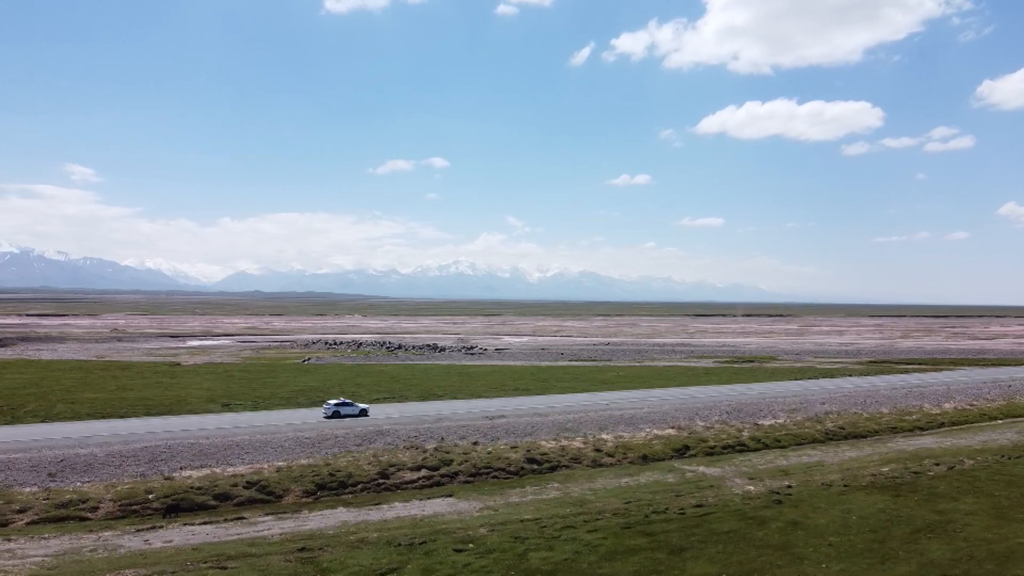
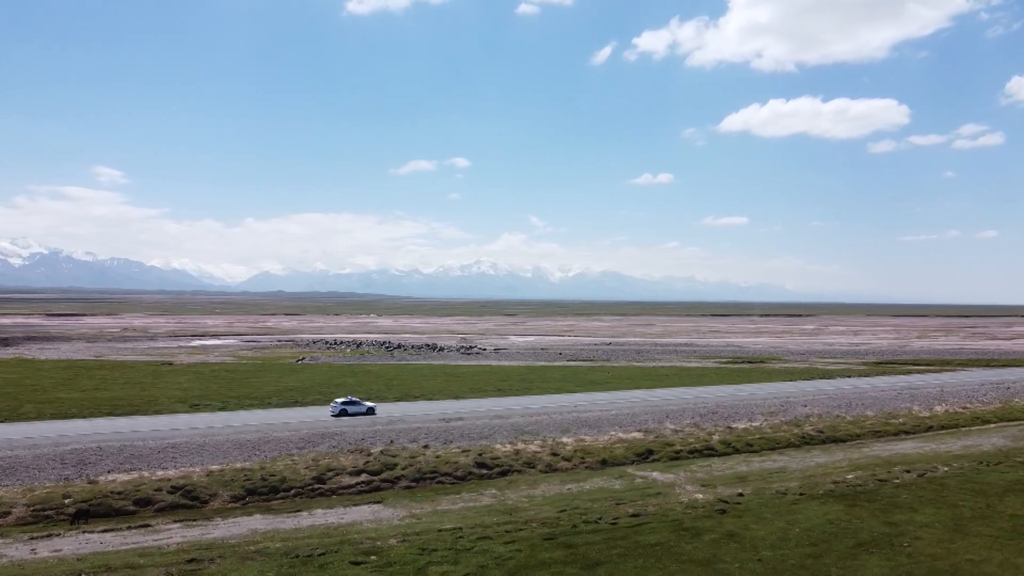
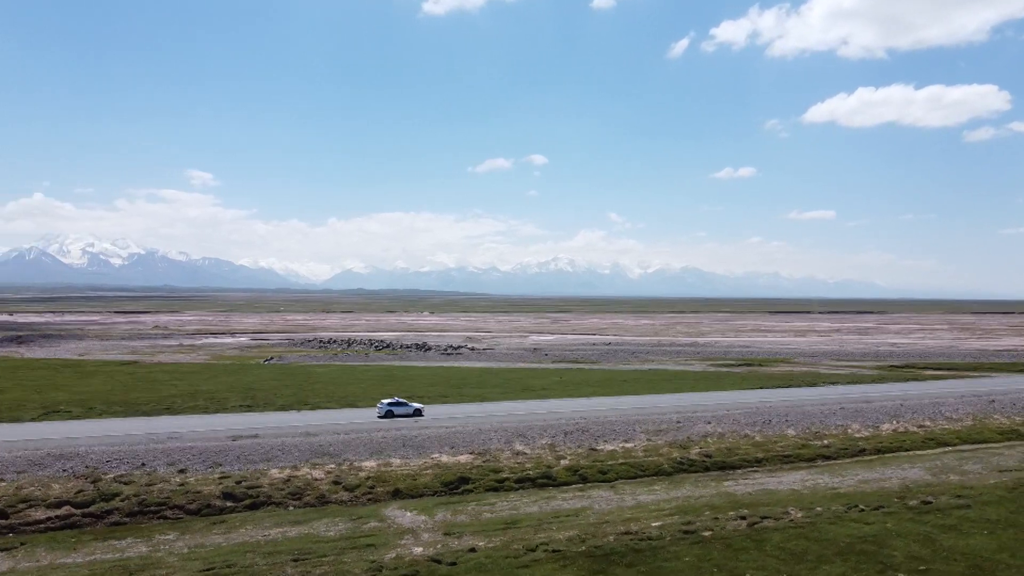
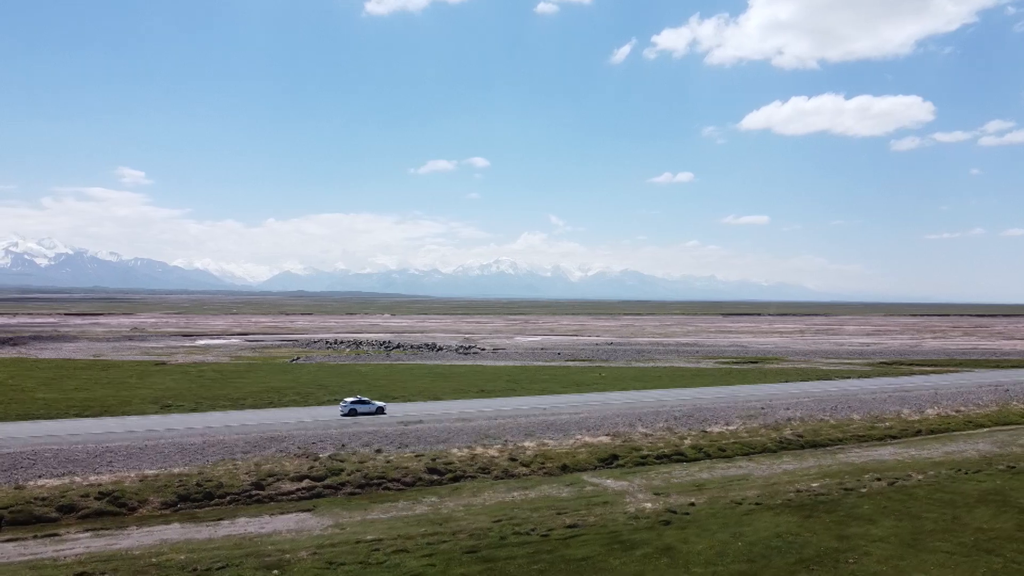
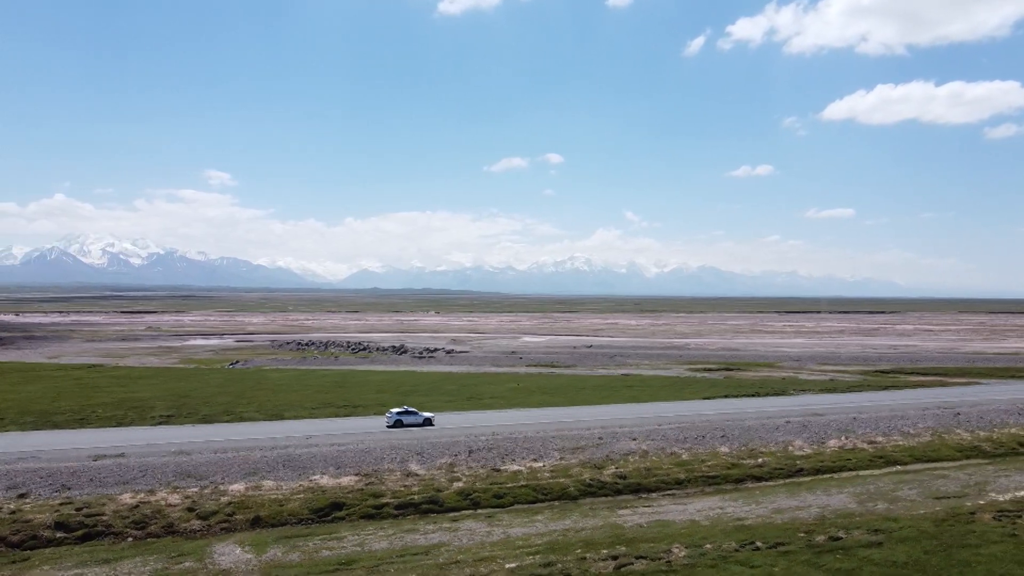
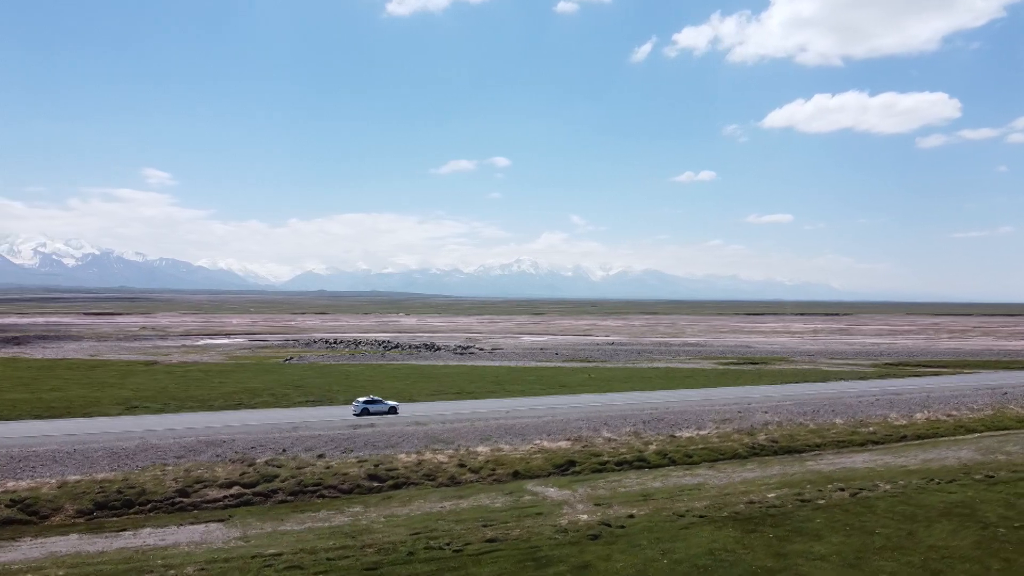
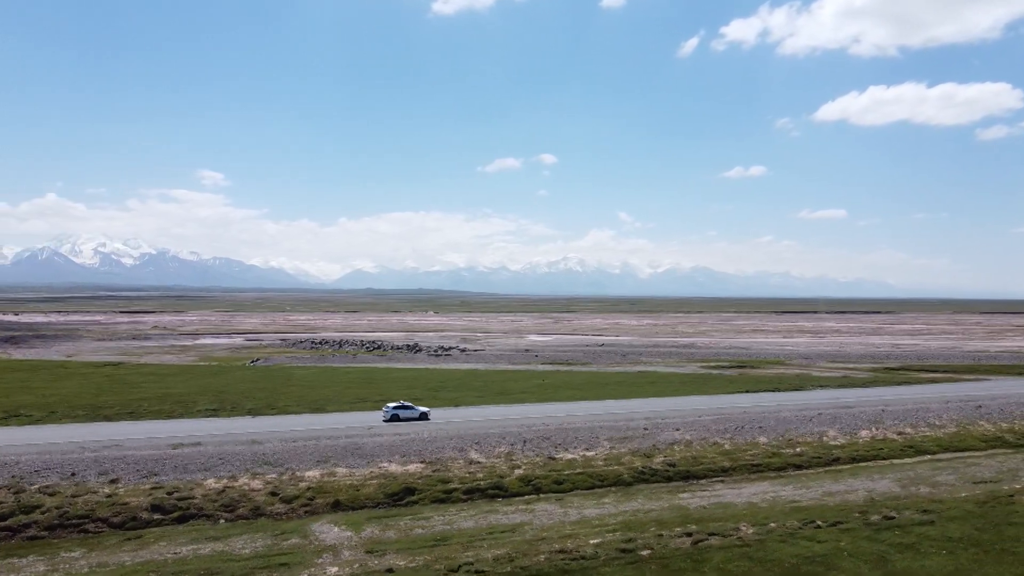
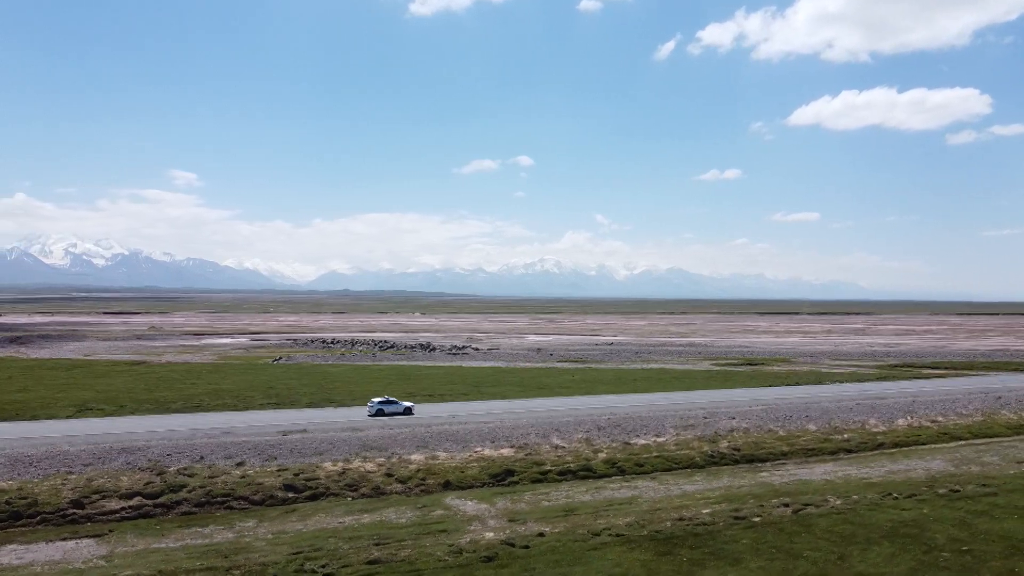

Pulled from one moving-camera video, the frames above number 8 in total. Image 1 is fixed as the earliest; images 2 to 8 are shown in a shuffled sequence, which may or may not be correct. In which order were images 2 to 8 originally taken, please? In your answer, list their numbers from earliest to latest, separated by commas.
2, 4, 6, 8, 3, 7, 5
